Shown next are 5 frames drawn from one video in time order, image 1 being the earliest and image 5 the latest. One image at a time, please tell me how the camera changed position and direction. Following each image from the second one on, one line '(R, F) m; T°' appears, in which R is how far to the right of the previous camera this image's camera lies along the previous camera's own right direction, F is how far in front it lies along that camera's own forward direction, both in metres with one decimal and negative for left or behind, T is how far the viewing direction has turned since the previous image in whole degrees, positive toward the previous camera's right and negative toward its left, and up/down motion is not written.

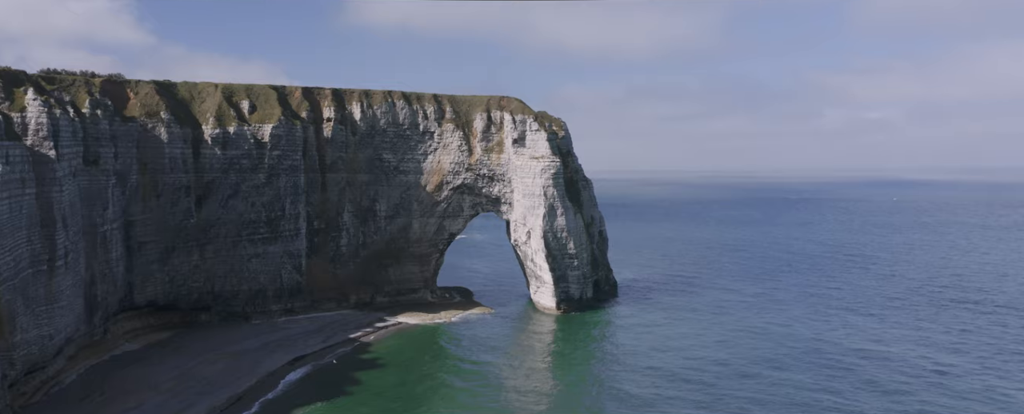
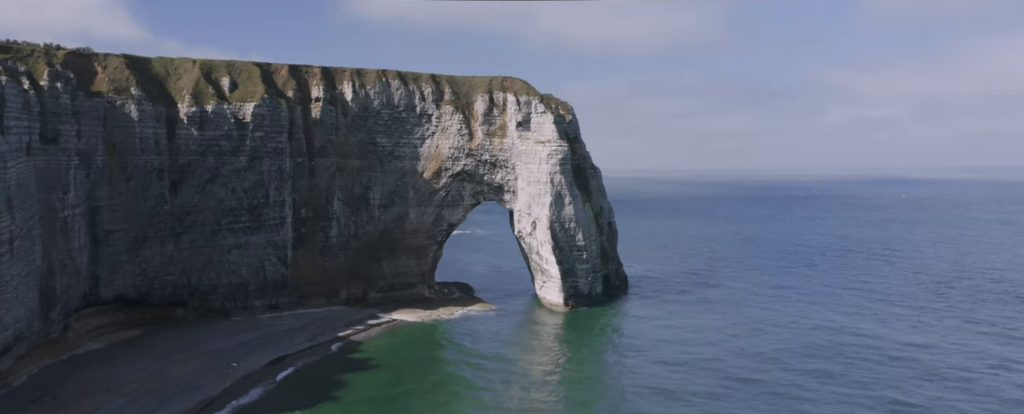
(-0.3, +5.6) m; 0°
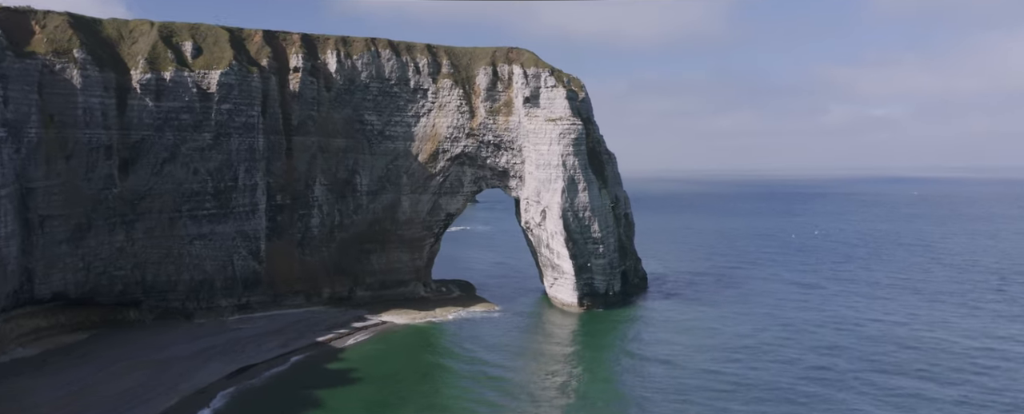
(-0.6, +8.3) m; 0°
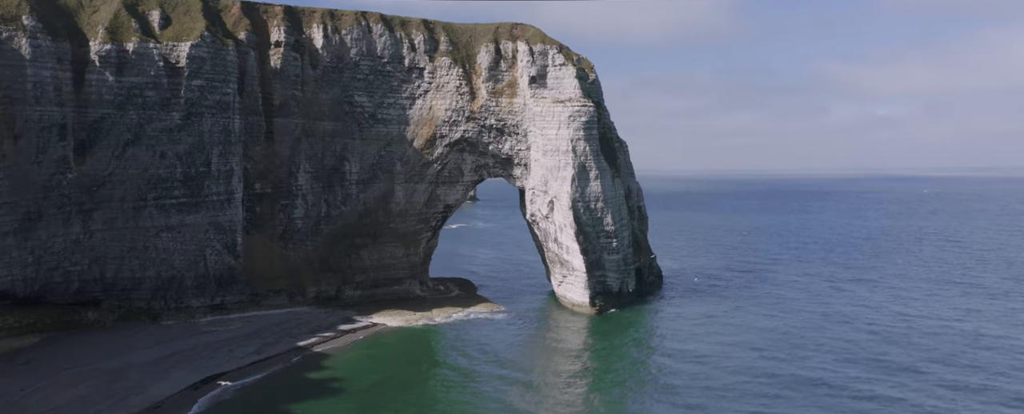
(-0.3, +5.6) m; 0°
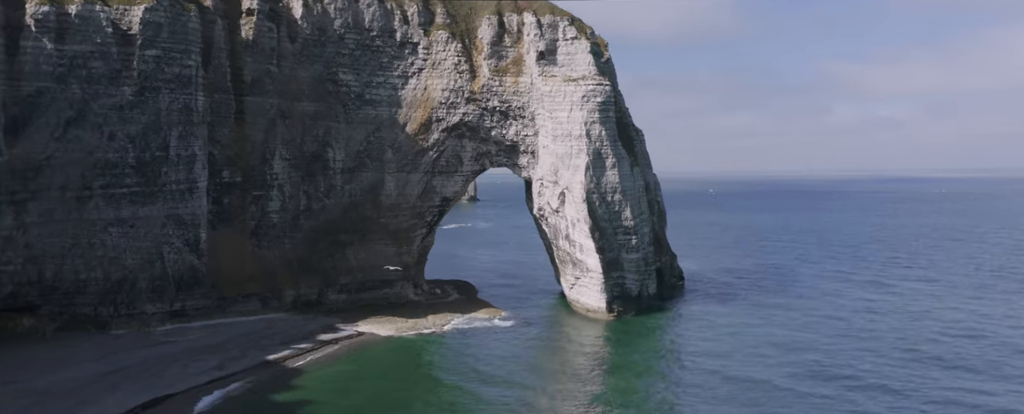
(-0.4, +6.5) m; 0°
